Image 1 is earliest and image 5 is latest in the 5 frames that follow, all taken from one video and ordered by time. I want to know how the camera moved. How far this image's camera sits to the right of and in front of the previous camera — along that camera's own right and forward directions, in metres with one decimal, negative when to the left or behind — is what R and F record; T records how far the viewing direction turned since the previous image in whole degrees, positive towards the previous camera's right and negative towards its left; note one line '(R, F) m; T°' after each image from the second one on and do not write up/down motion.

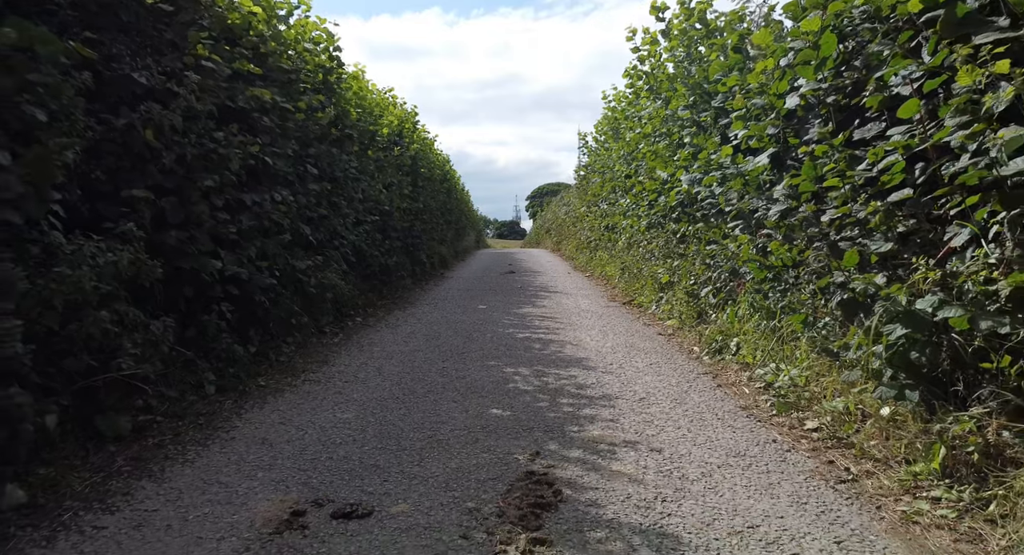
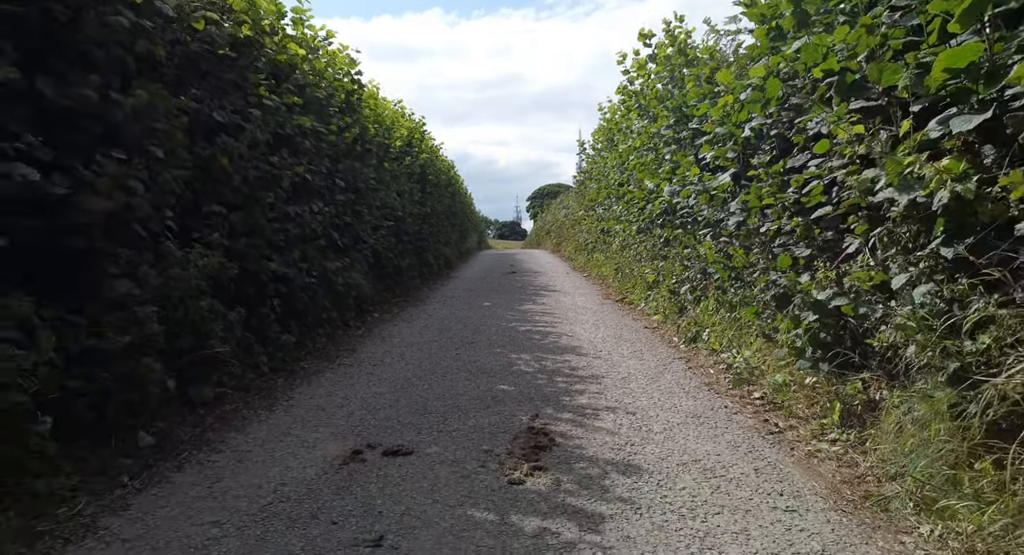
(0.0, -1.0) m; 0°
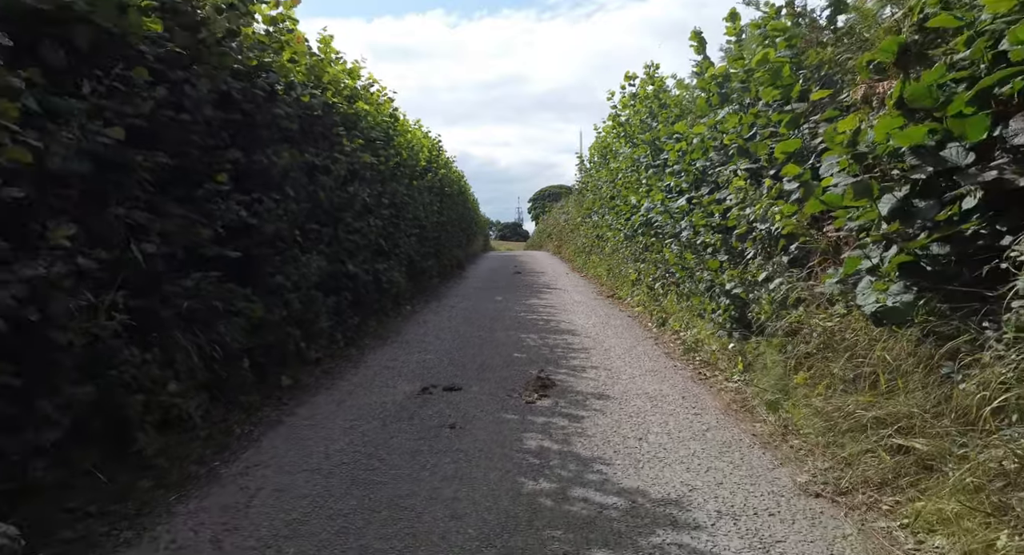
(-0.1, -2.0) m; 0°
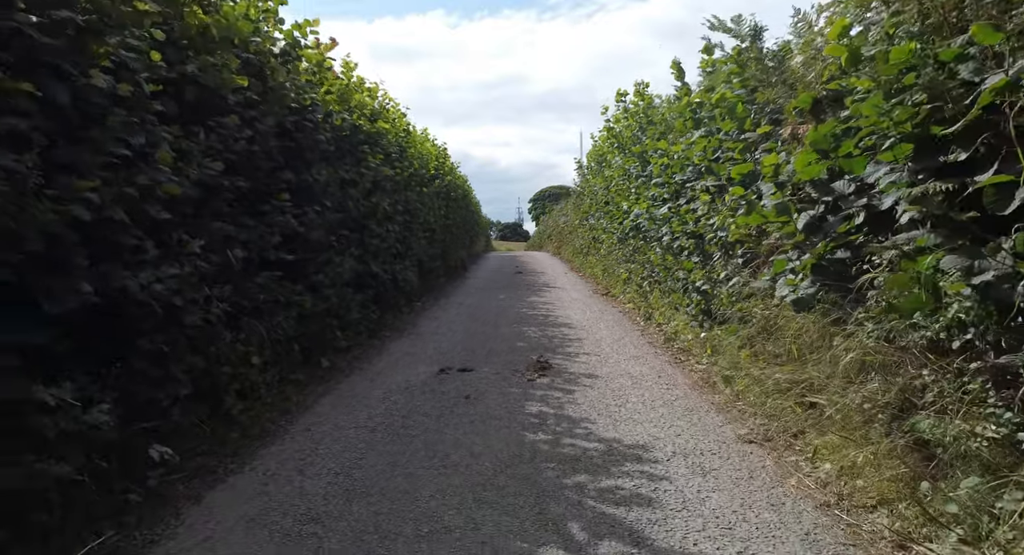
(0.0, -1.1) m; 0°
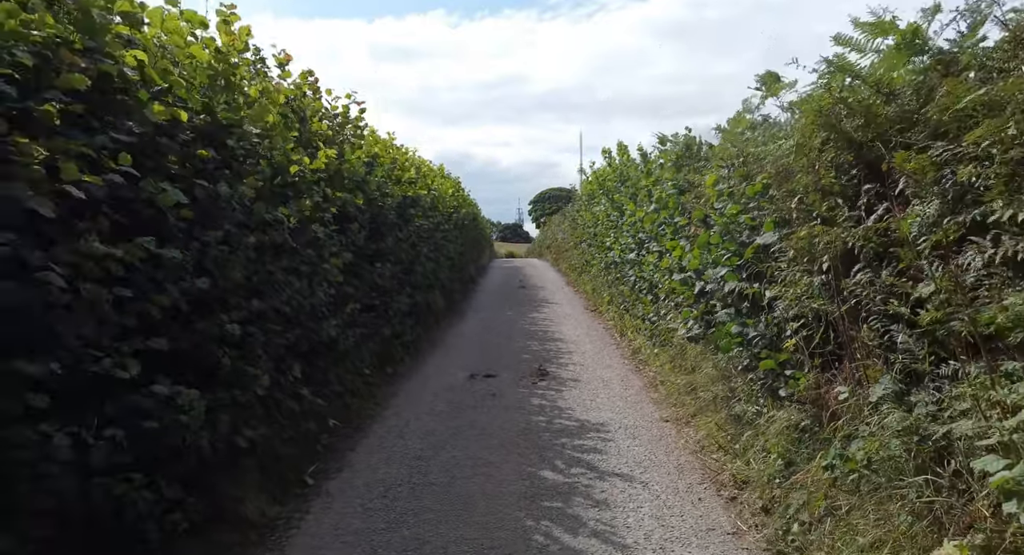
(-0.1, -3.0) m; 0°
